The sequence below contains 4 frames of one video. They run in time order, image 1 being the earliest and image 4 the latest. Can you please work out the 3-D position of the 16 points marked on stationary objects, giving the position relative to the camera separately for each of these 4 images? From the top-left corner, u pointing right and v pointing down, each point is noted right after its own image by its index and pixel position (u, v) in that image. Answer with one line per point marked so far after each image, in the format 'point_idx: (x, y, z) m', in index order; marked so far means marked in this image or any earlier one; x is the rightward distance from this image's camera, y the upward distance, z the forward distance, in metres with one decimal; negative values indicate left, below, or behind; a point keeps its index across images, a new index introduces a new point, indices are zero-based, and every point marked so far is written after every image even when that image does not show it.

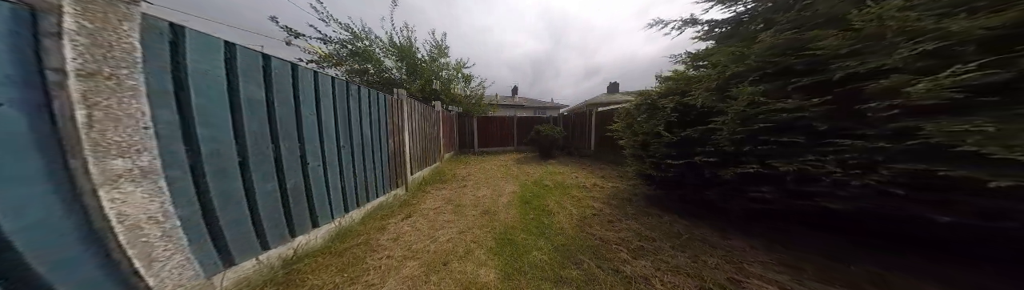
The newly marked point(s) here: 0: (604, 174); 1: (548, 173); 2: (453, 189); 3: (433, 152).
0: (+2.4, -0.8, +4.5) m
1: (+1.1, -0.9, +5.4) m
2: (-1.6, -1.2, +4.6) m
3: (-2.8, -0.2, +6.0) m
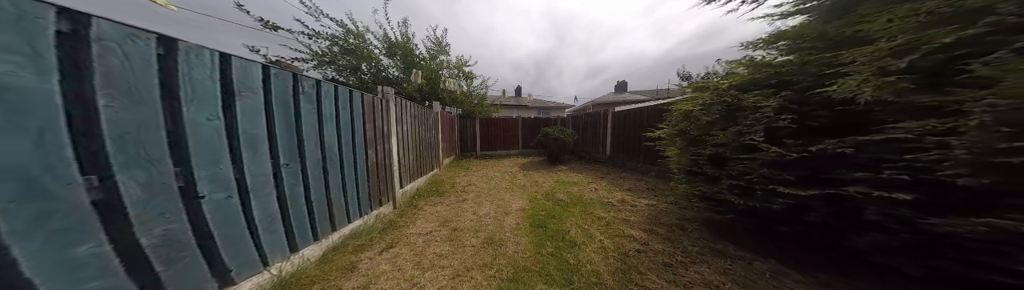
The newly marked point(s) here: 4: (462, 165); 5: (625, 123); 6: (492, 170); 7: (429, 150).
0: (+2.6, -0.9, +3.8) m
1: (+1.3, -1.1, +4.7) m
2: (-1.4, -1.4, +3.9) m
3: (-2.6, -0.4, +5.4) m
4: (-2.4, -0.9, +8.1) m
5: (+3.7, +0.7, +5.6) m
6: (-0.8, -1.1, +7.3) m
7: (-2.7, -0.2, +5.5) m
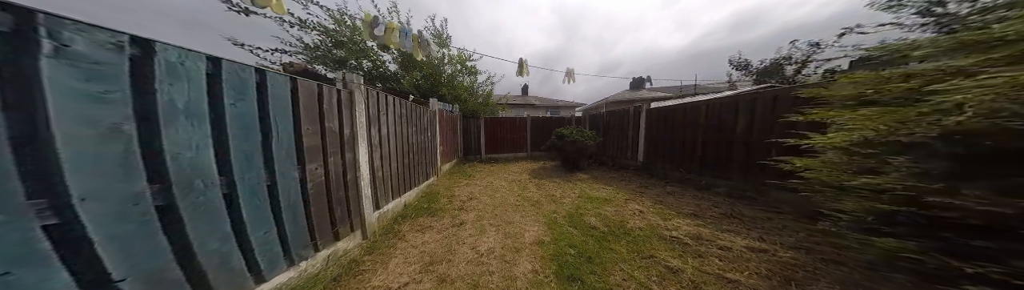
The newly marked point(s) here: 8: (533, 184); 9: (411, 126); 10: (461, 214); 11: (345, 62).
0: (+2.8, -1.0, +2.7) m
1: (+1.6, -1.2, +3.7) m
2: (-1.2, -1.5, +2.9) m
3: (-2.3, -0.5, +4.5) m
4: (-2.0, -1.1, +7.1) m
5: (+3.9, +0.6, +4.4) m
6: (-0.5, -1.2, +6.3) m
7: (-2.4, -0.3, +4.6) m
8: (+0.6, -1.2, +5.3) m
9: (-2.3, +0.4, +4.0) m
10: (-1.1, -1.4, +3.5) m
11: (-6.8, +3.3, +7.0) m
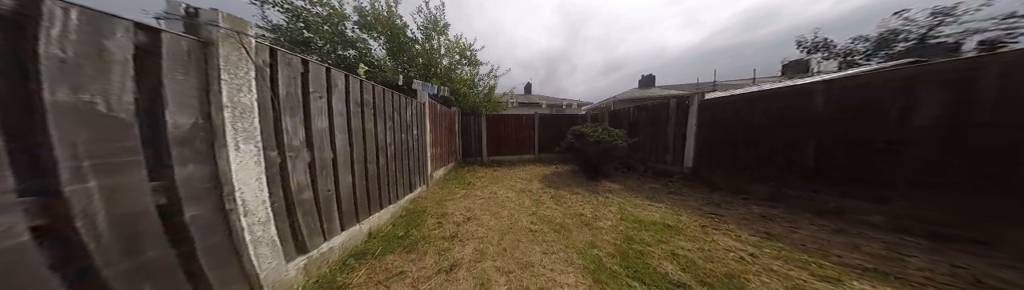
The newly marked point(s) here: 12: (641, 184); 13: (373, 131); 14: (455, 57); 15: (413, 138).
0: (+3.0, -1.0, +1.5) m
1: (+1.8, -1.1, +2.5) m
2: (-0.9, -1.4, +1.8) m
3: (-2.1, -0.5, +3.3) m
4: (-1.8, -1.1, +6.0) m
5: (+4.2, +0.6, +3.3) m
6: (-0.3, -1.2, +5.1) m
7: (-2.2, -0.3, +3.5) m
8: (+0.9, -1.2, +4.1) m
9: (-2.1, +0.4, +2.9) m
10: (-0.8, -1.4, +2.4) m
11: (-6.5, +3.3, +5.9) m
12: (+3.1, -0.9, +4.2) m
13: (-2.1, +0.3, +2.5) m
14: (-2.7, +4.1, +8.0) m
15: (-2.2, +0.2, +3.8) m
